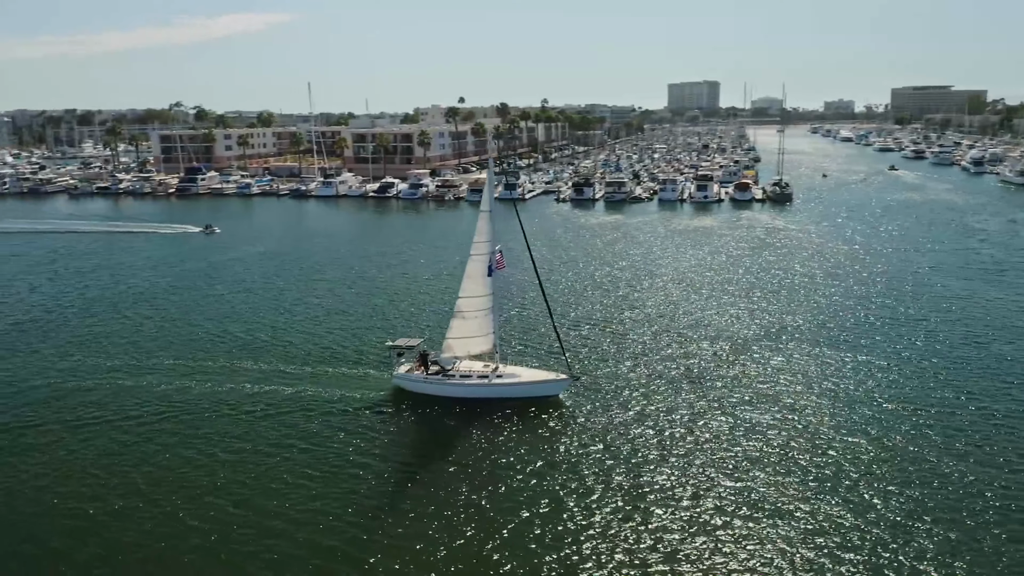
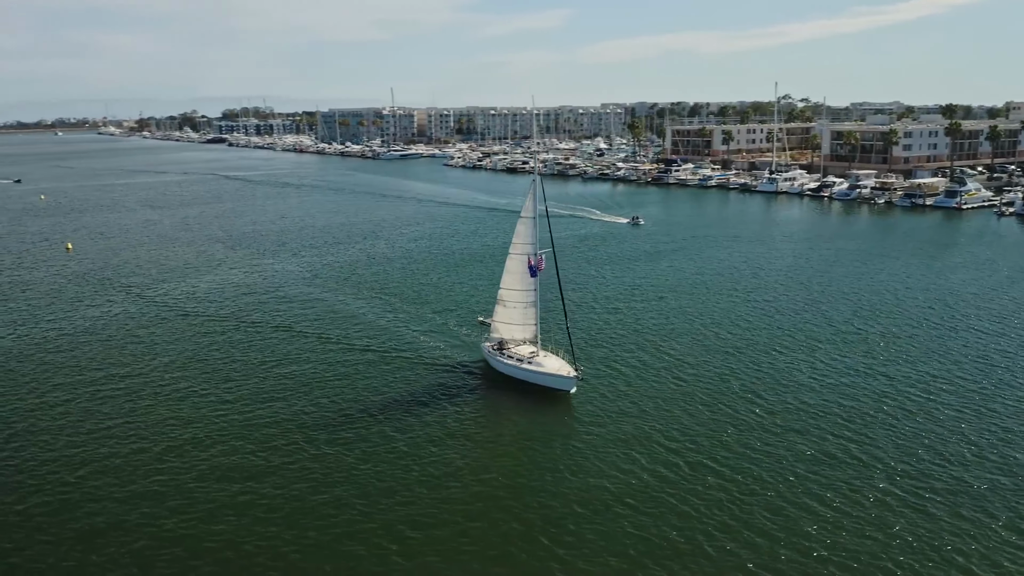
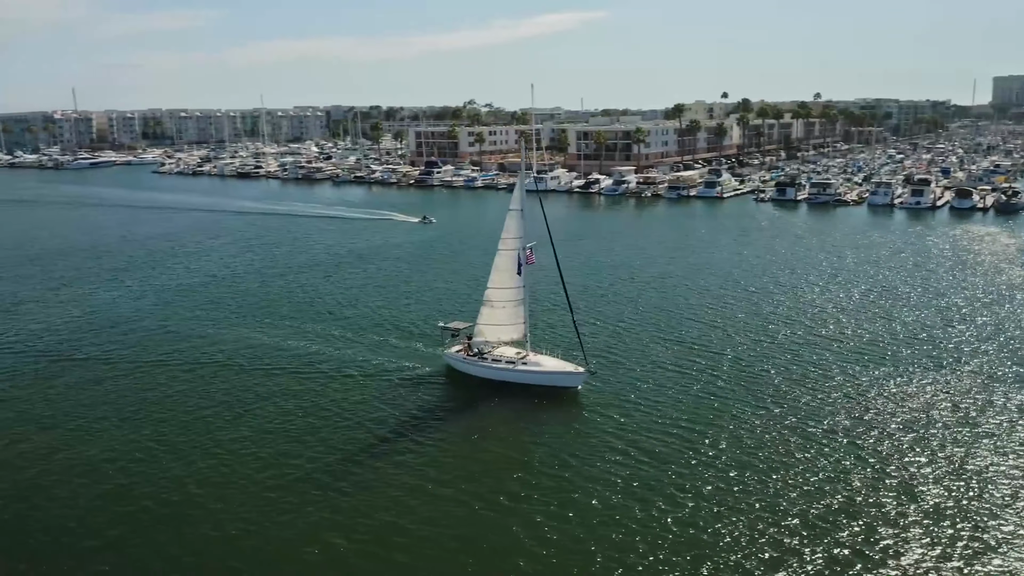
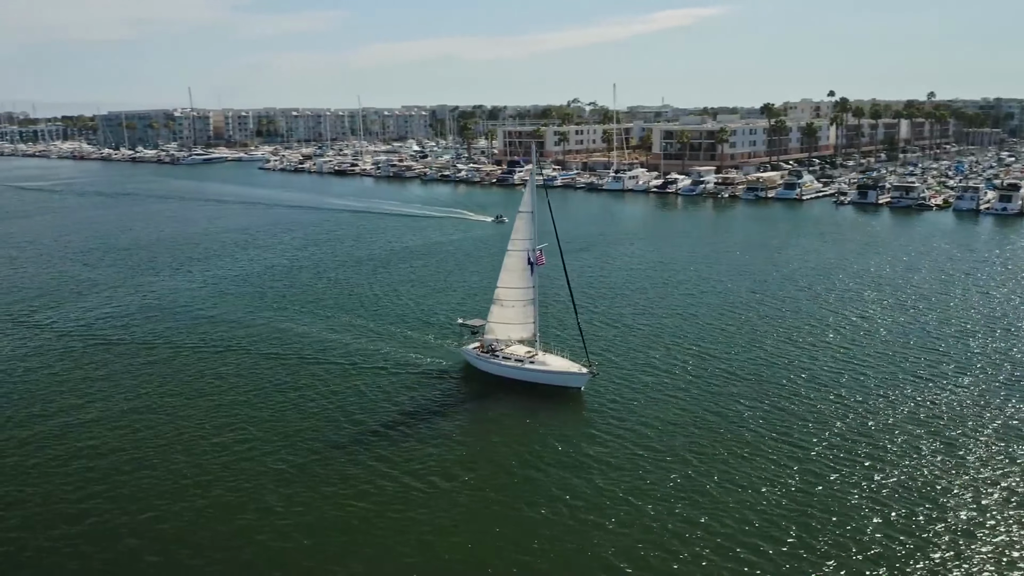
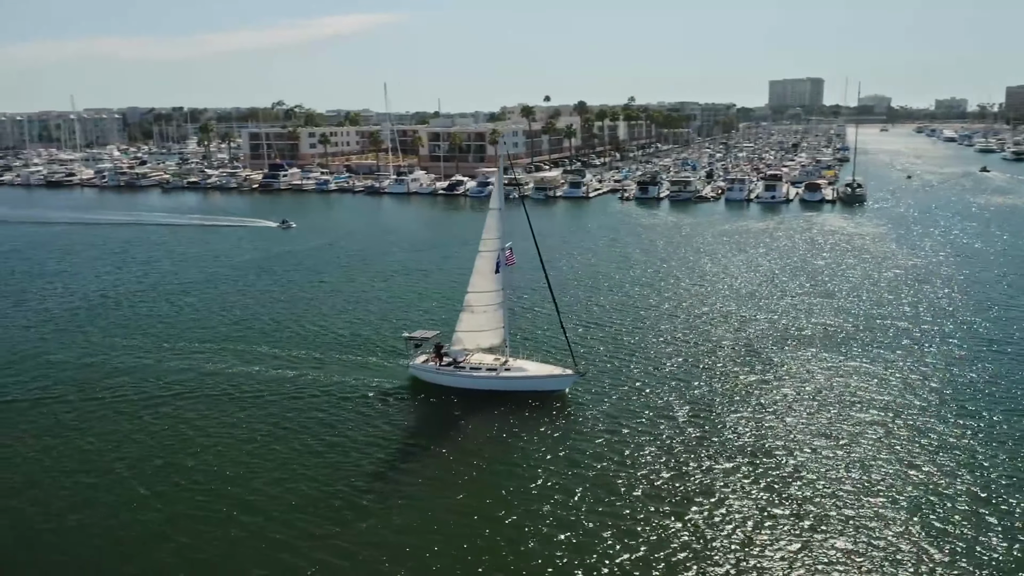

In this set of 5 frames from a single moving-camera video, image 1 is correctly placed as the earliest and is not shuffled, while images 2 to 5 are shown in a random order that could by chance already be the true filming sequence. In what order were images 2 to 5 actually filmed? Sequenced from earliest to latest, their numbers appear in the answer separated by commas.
5, 3, 4, 2
